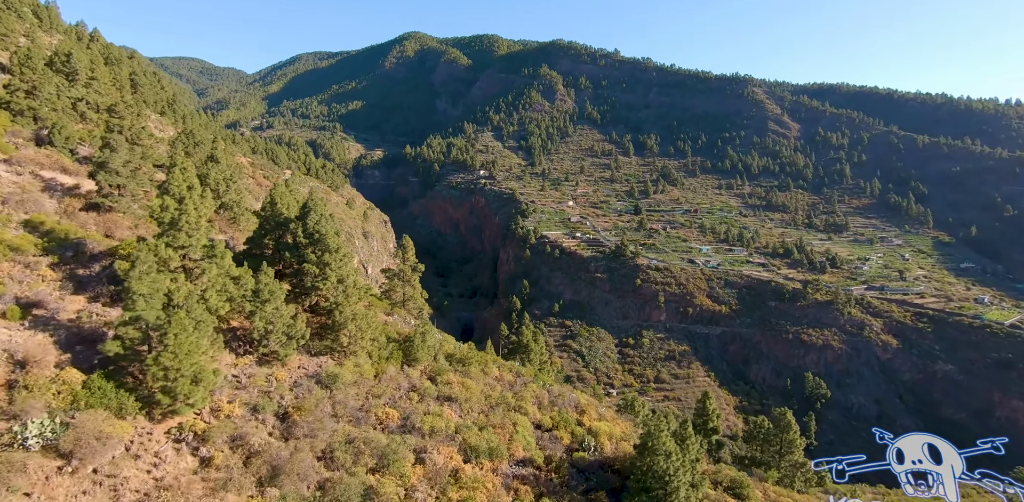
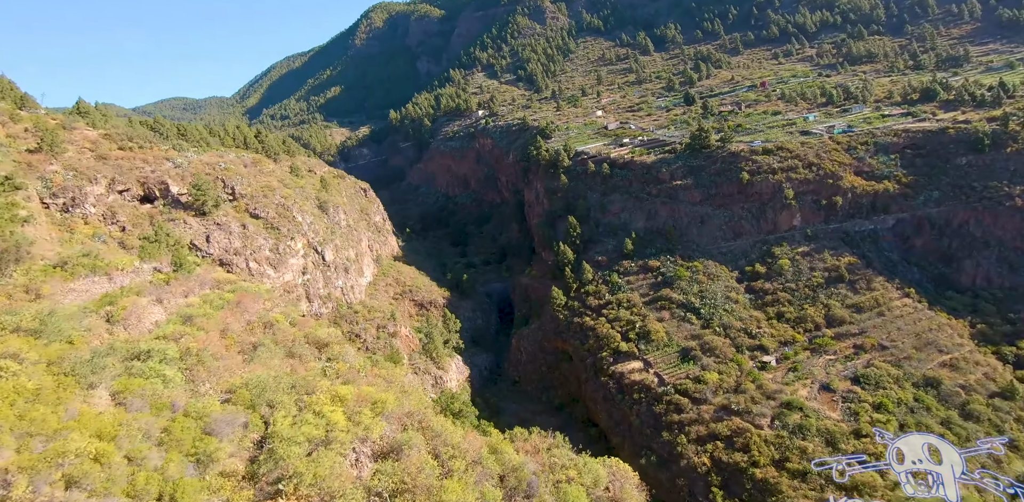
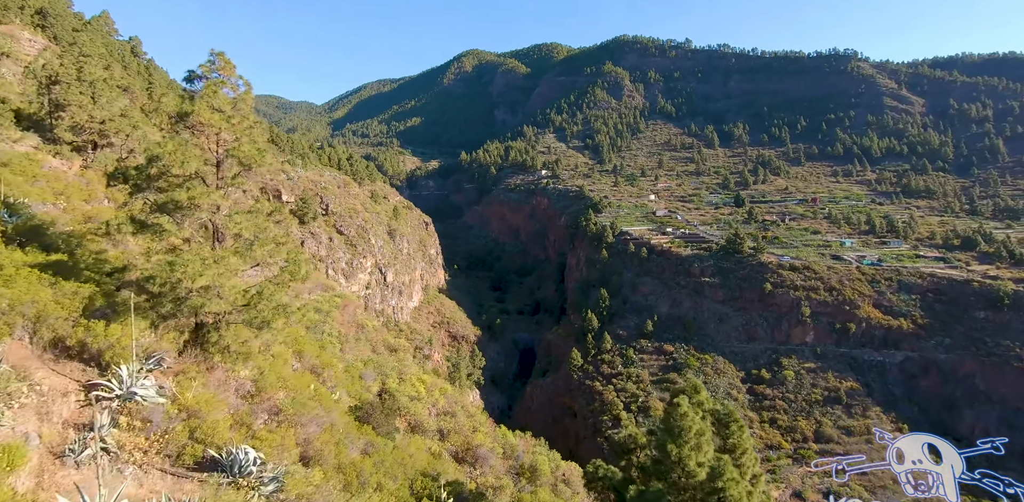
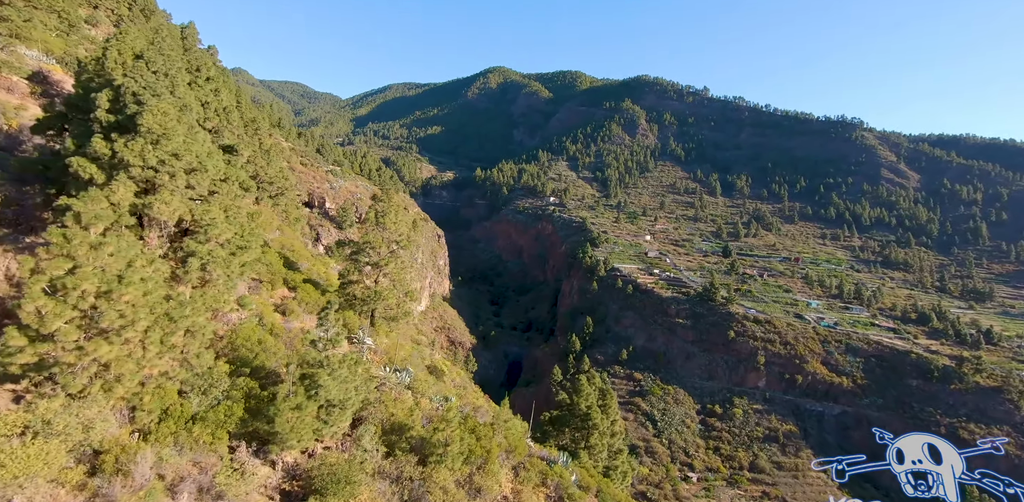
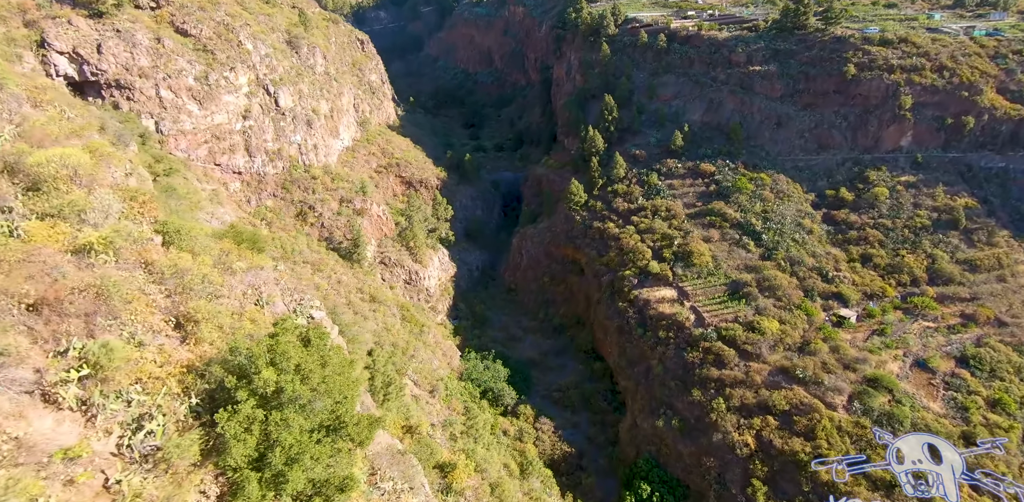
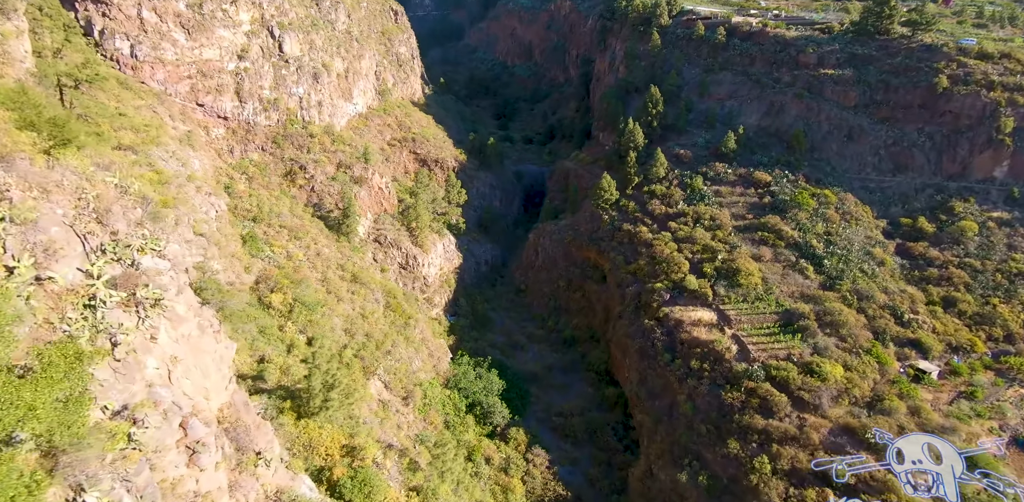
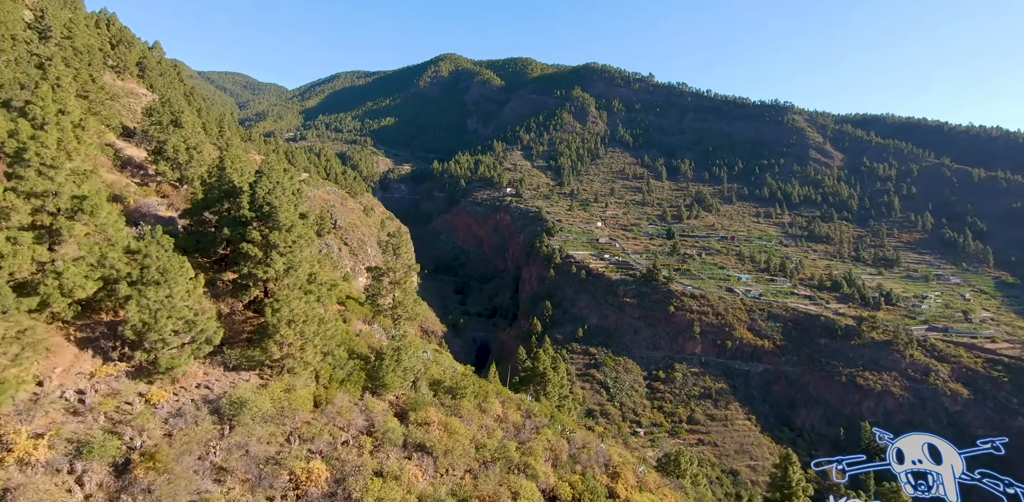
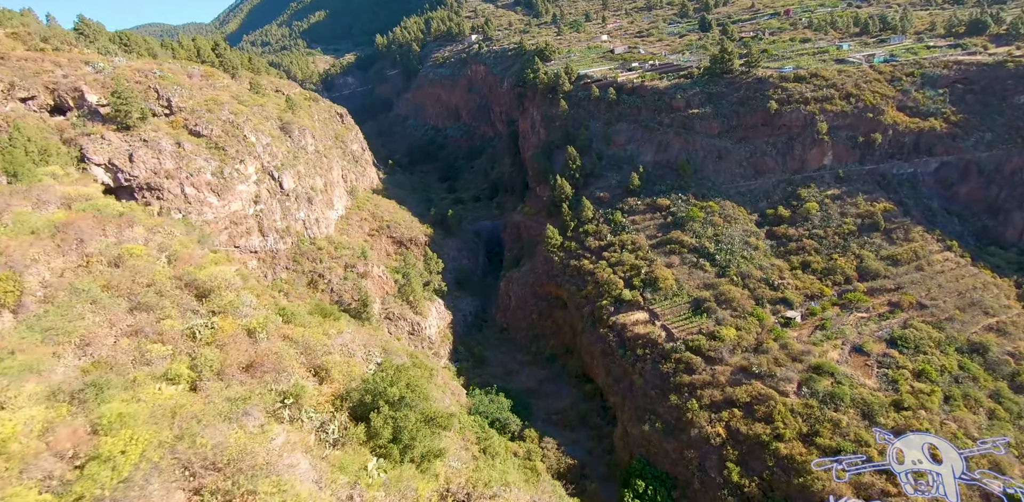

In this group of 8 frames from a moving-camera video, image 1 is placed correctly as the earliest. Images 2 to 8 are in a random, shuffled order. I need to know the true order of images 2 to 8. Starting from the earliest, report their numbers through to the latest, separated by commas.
7, 4, 3, 2, 8, 5, 6
